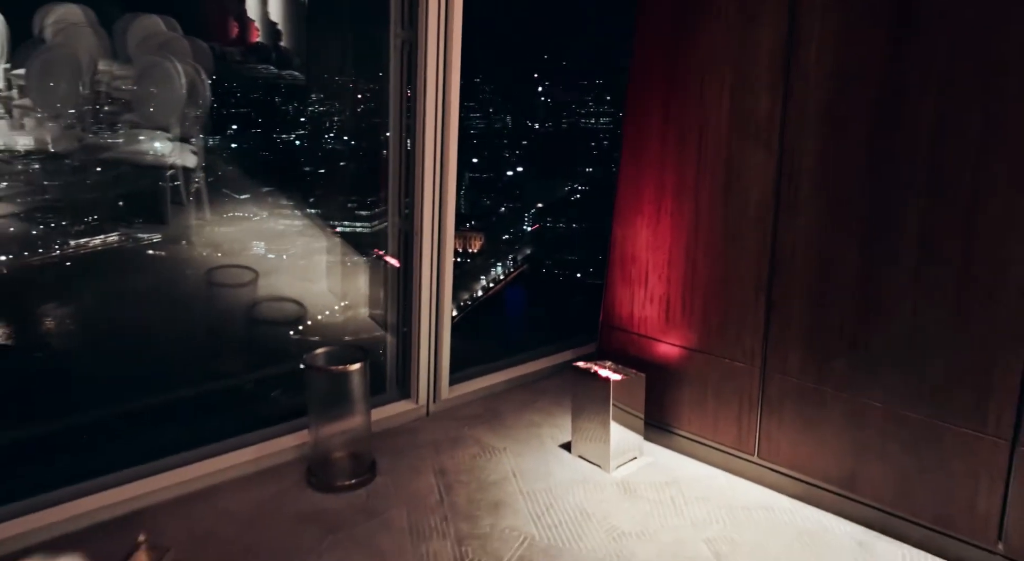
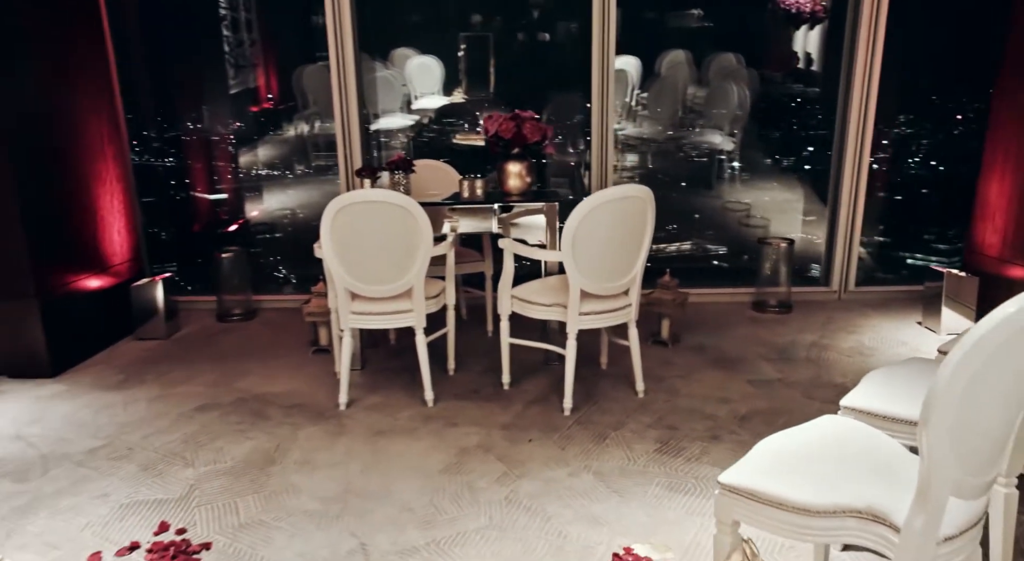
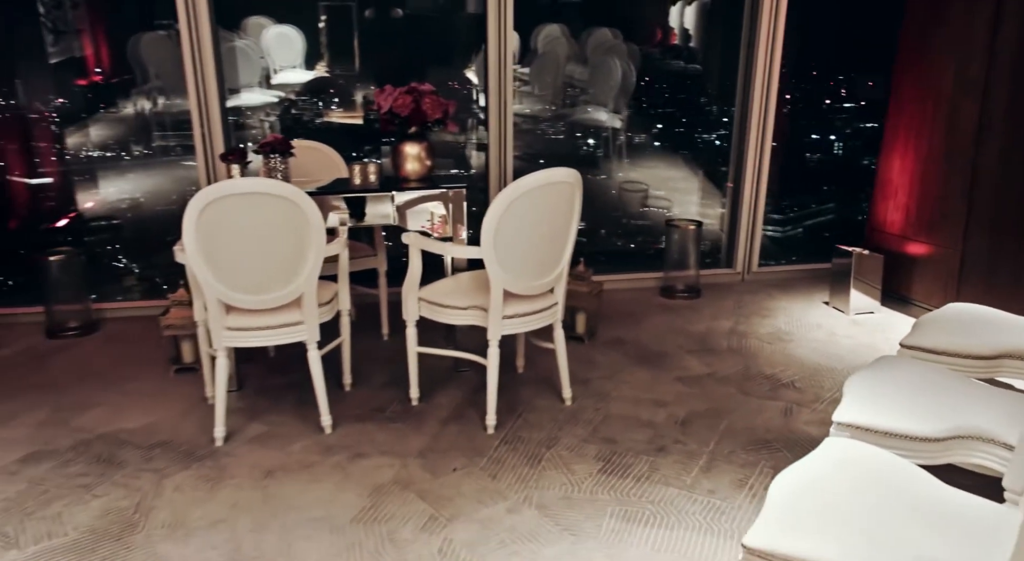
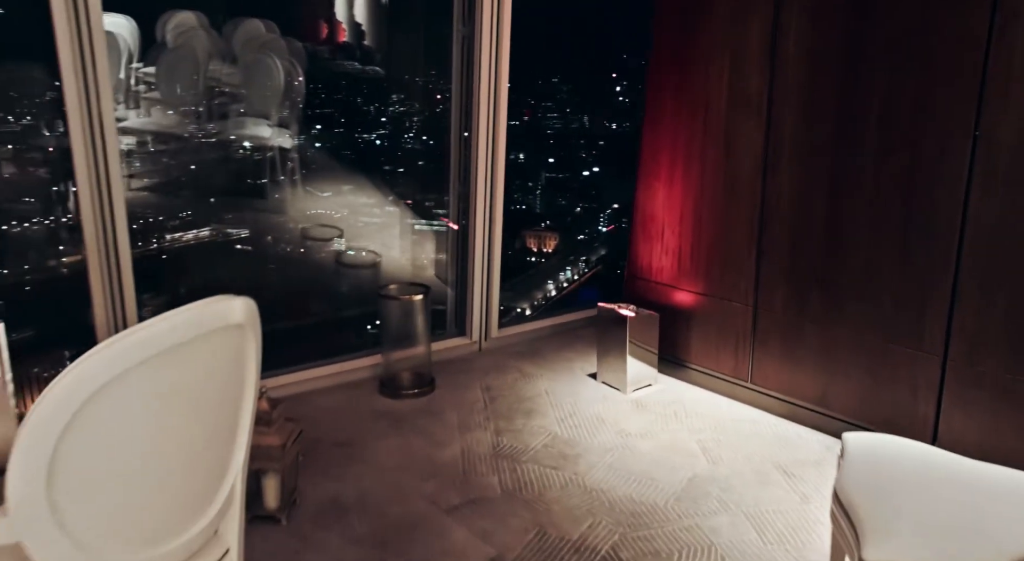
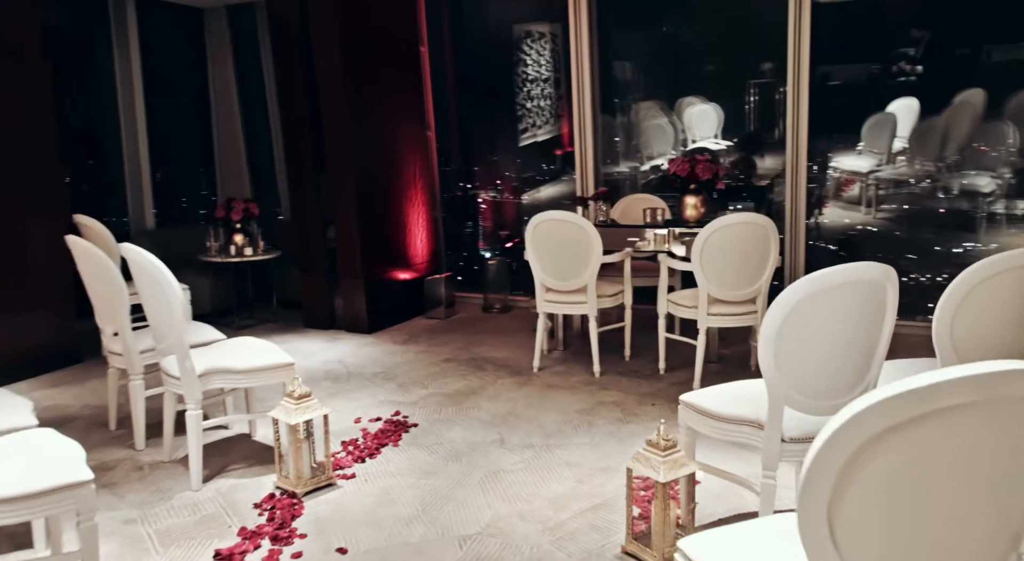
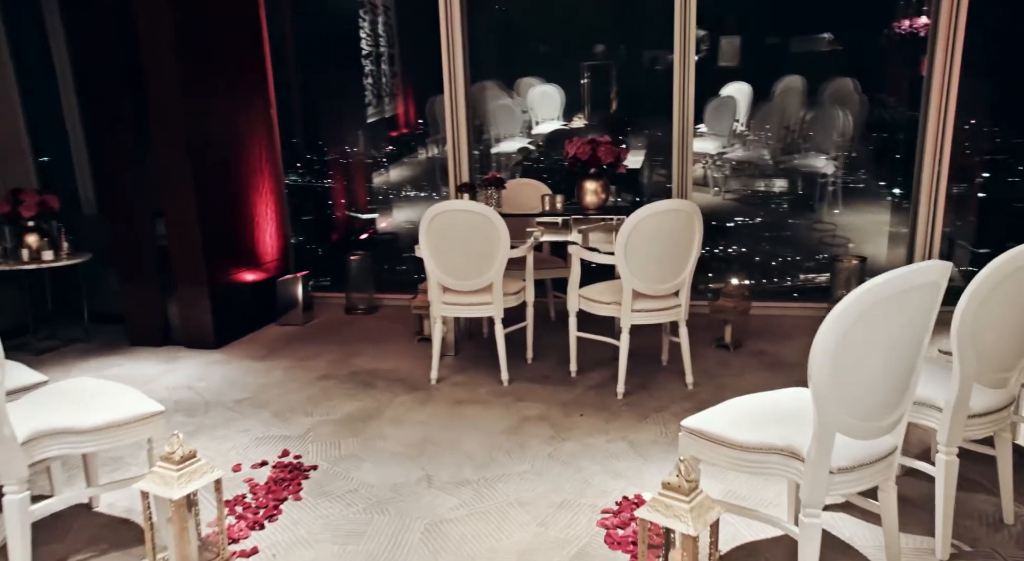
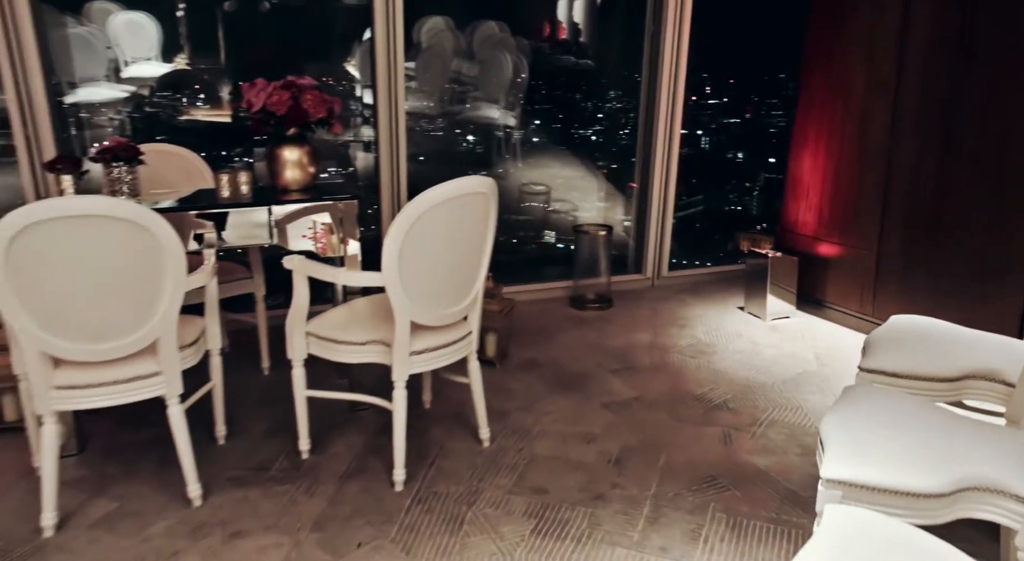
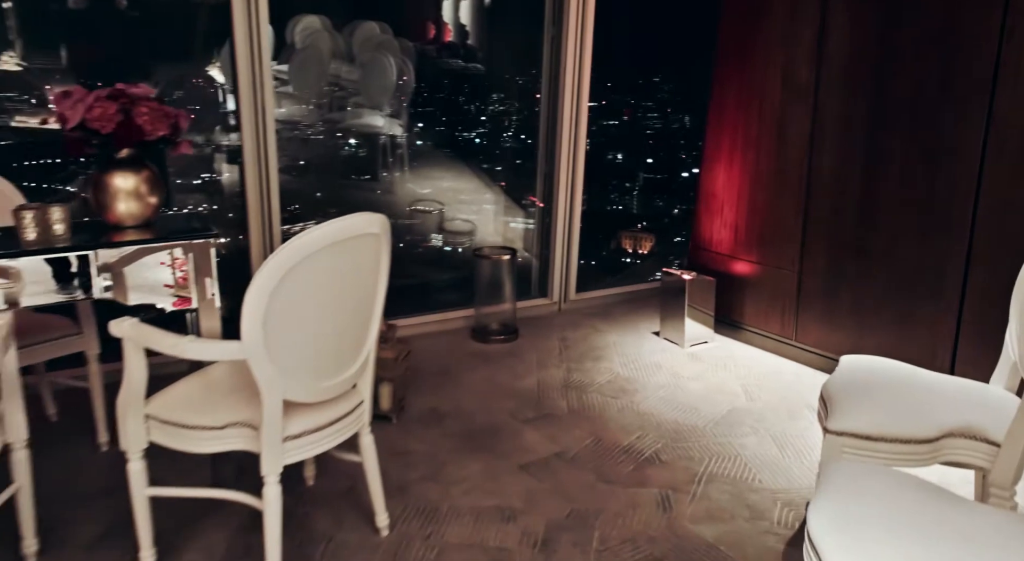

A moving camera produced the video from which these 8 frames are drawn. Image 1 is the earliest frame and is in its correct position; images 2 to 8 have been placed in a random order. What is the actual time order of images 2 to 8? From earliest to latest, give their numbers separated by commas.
4, 8, 7, 3, 2, 6, 5
